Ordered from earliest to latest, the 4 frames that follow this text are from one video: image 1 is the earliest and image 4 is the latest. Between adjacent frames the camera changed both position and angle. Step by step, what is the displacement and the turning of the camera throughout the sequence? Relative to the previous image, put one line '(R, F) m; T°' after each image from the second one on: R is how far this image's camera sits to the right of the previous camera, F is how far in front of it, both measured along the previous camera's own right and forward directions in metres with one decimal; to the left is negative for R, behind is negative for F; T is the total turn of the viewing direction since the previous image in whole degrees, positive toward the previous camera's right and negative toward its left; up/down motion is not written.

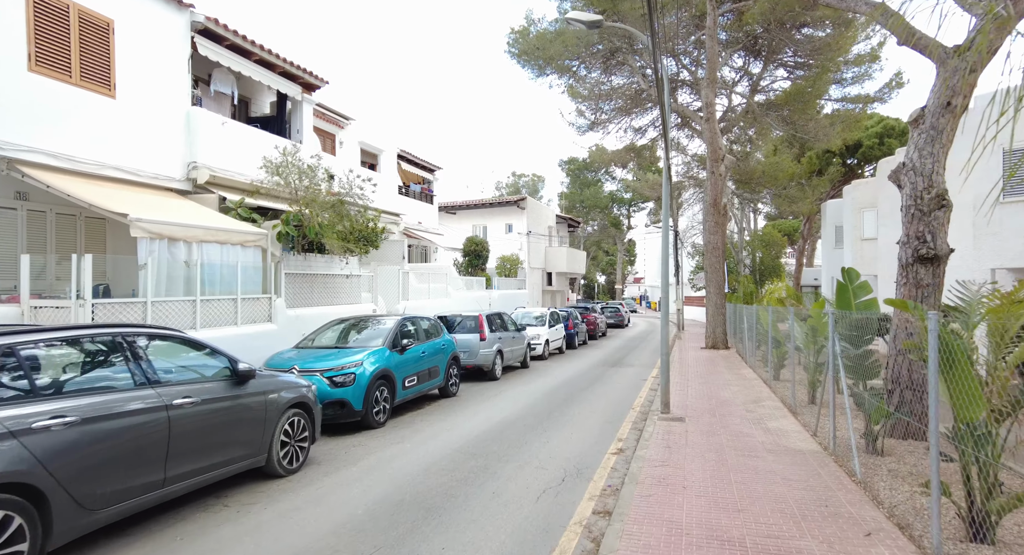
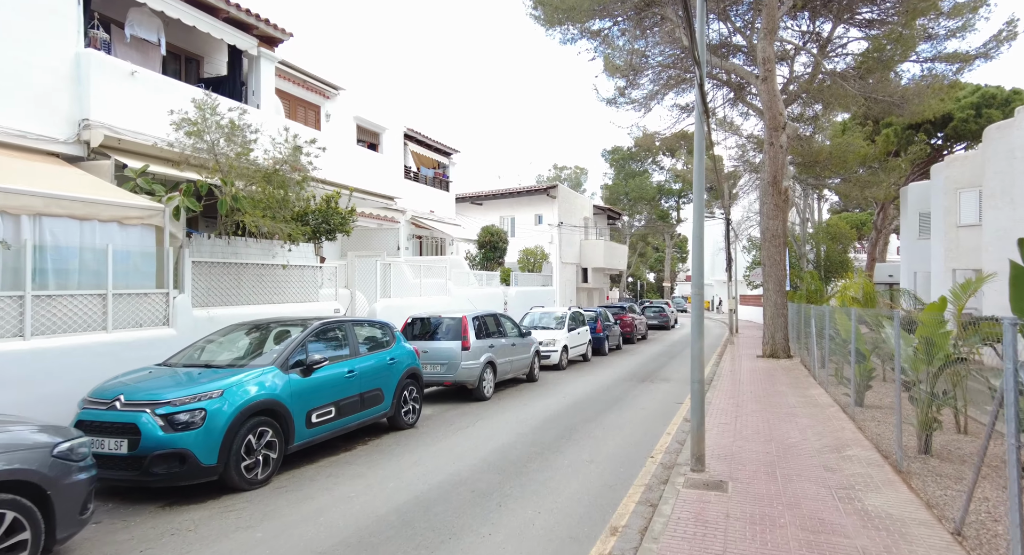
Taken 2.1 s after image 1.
(+1.1, +3.1) m; -5°
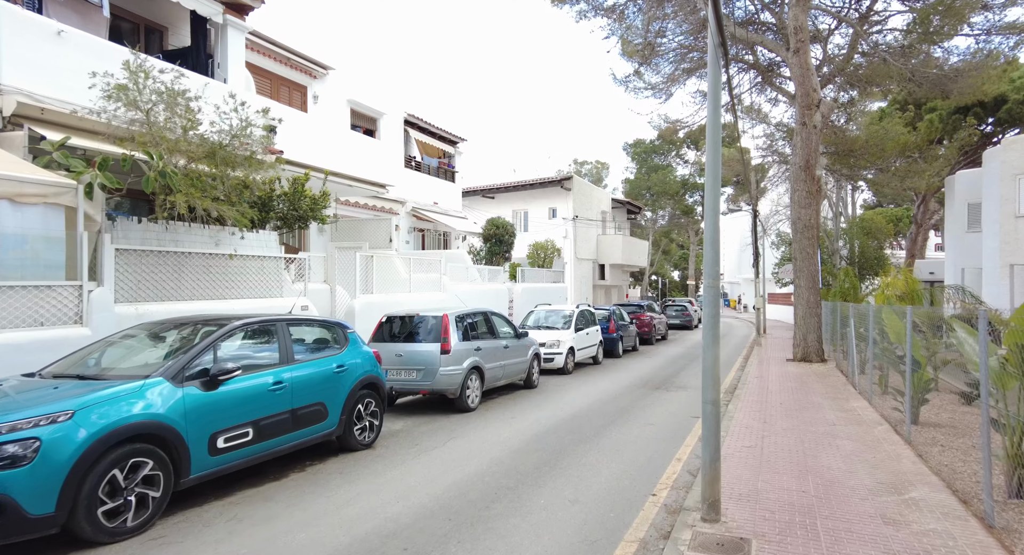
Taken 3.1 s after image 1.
(+0.6, +1.5) m; -2°
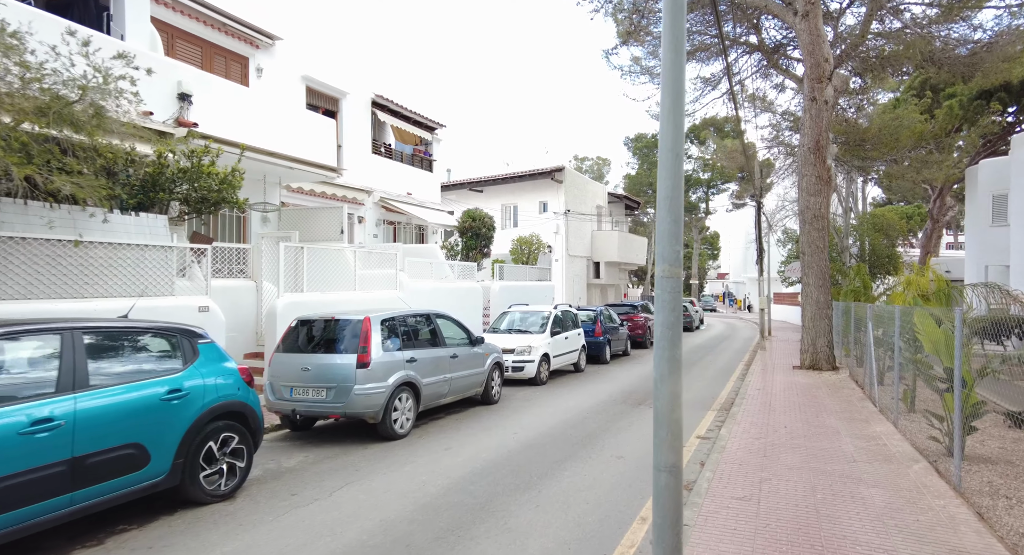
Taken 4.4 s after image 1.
(+0.9, +1.9) m; -1°
